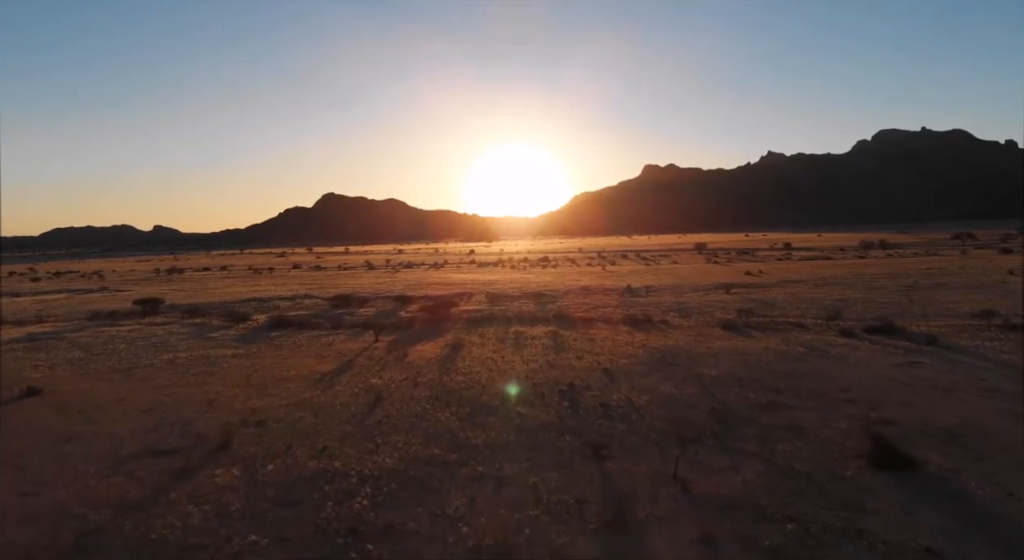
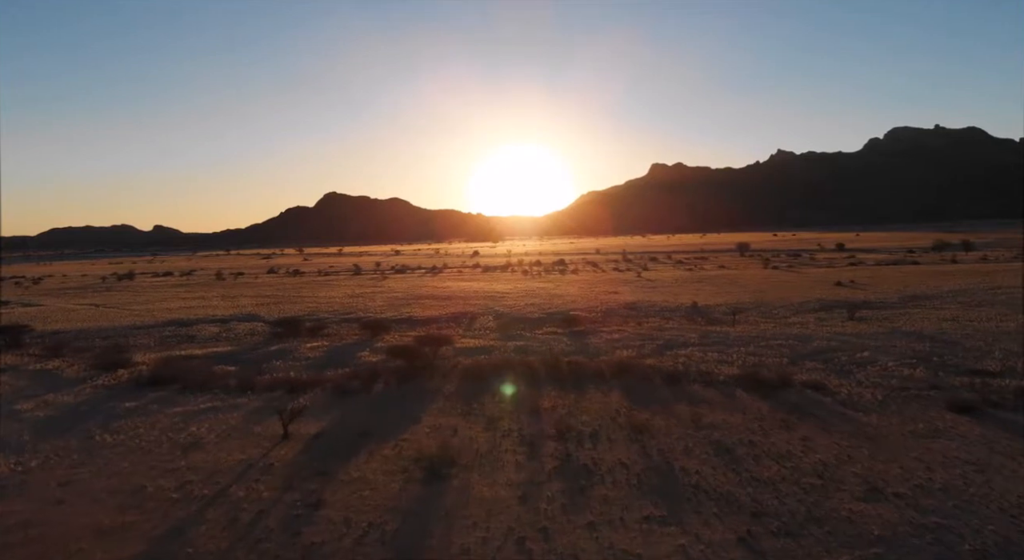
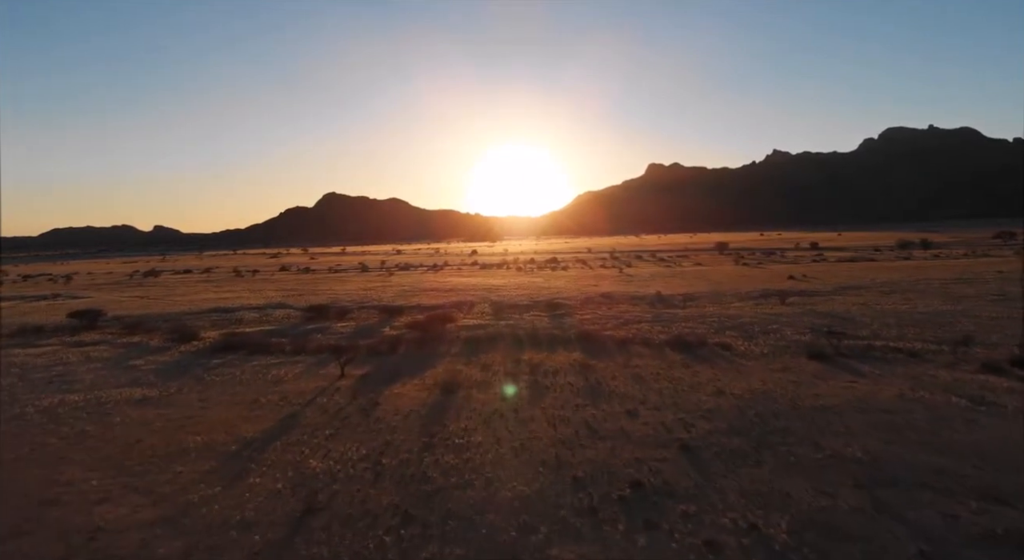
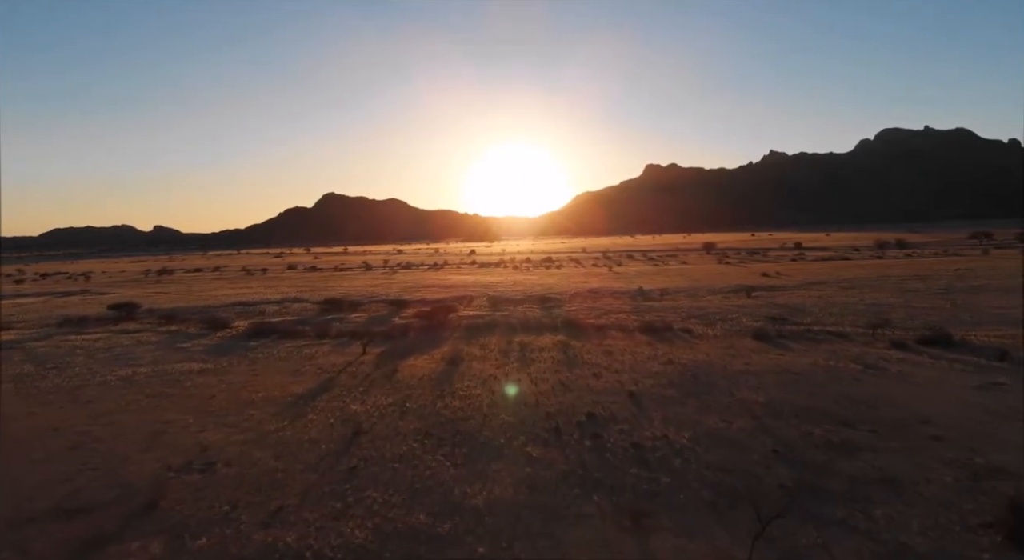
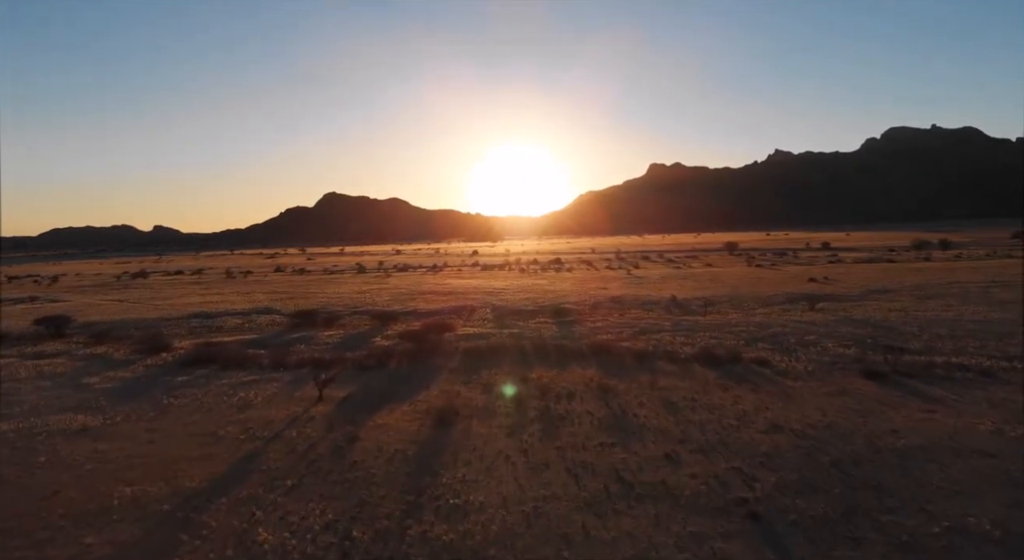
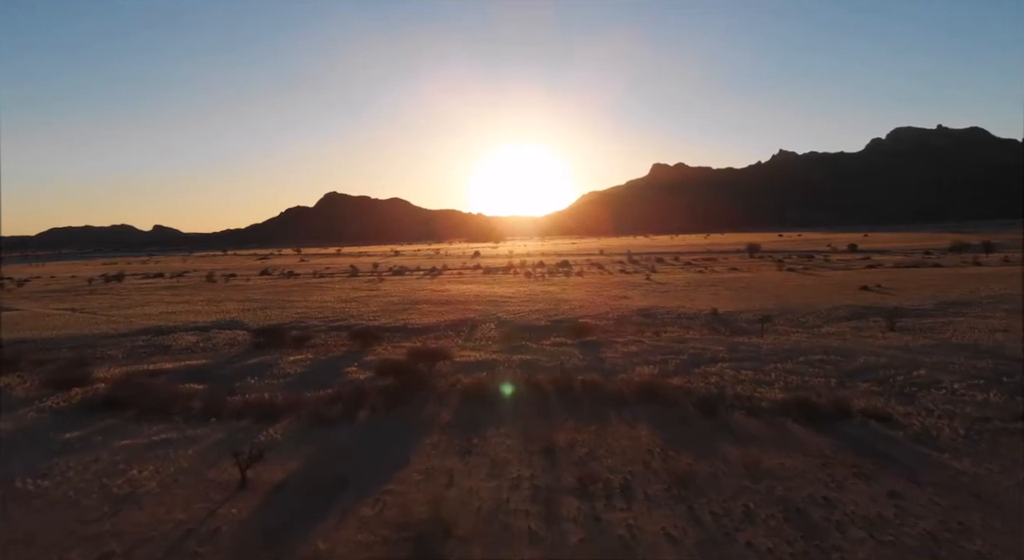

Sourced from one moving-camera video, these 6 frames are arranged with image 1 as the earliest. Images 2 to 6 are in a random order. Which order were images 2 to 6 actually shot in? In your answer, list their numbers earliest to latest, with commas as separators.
4, 3, 5, 2, 6
